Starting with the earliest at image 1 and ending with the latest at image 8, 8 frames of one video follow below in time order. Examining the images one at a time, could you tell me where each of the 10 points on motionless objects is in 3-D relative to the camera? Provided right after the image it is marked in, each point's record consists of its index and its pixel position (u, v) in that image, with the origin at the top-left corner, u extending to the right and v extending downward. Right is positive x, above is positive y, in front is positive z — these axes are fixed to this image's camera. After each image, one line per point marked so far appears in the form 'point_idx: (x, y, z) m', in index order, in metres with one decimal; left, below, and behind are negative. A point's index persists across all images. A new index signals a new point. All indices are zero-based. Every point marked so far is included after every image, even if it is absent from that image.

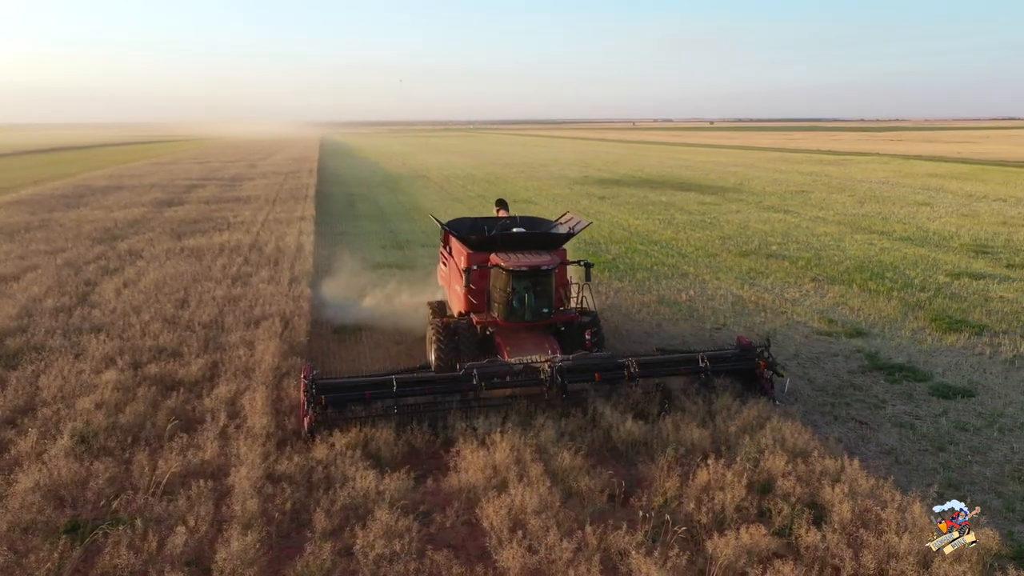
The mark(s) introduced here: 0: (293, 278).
0: (-5.8, +0.3, +17.6) m
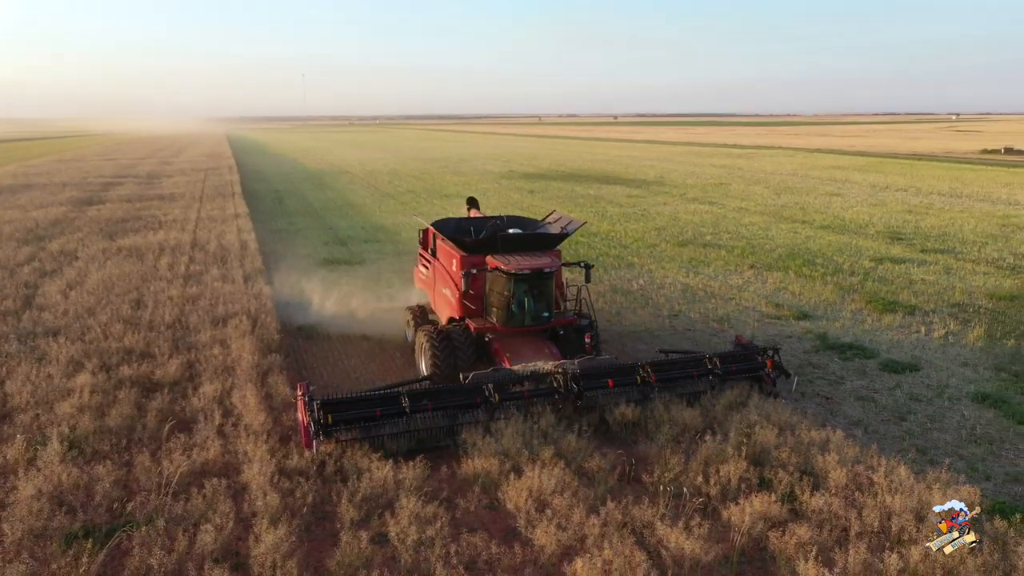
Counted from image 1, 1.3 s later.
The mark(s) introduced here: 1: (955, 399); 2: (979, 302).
0: (-6.7, +0.3, +17.1) m
1: (+7.3, -1.8, +11.2) m
2: (+12.8, -0.4, +19.0) m
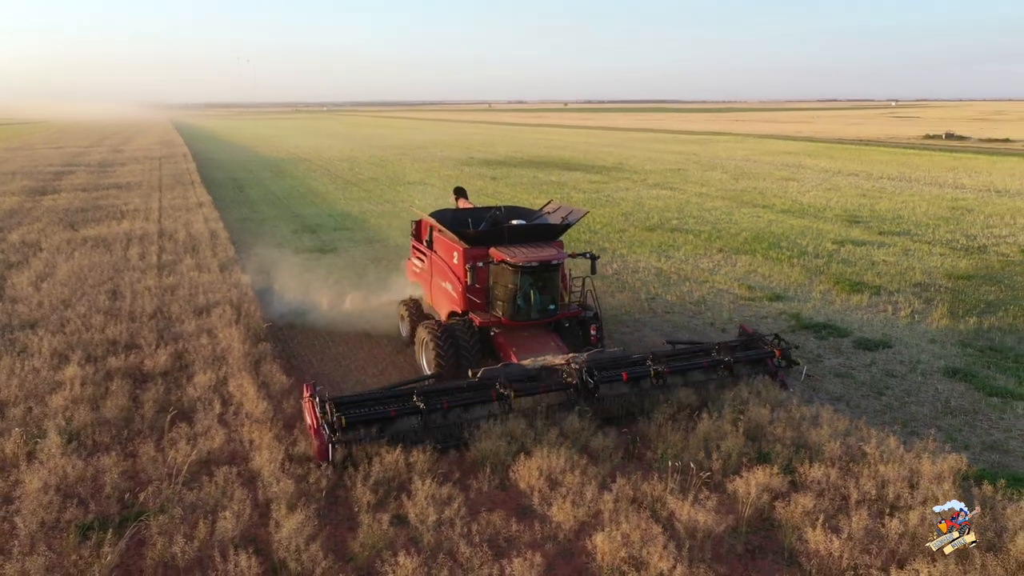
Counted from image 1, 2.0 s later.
0: (-7.2, +0.6, +16.8) m
1: (+7.2, -1.5, +11.6) m
2: (+12.2, +0.2, +19.7) m
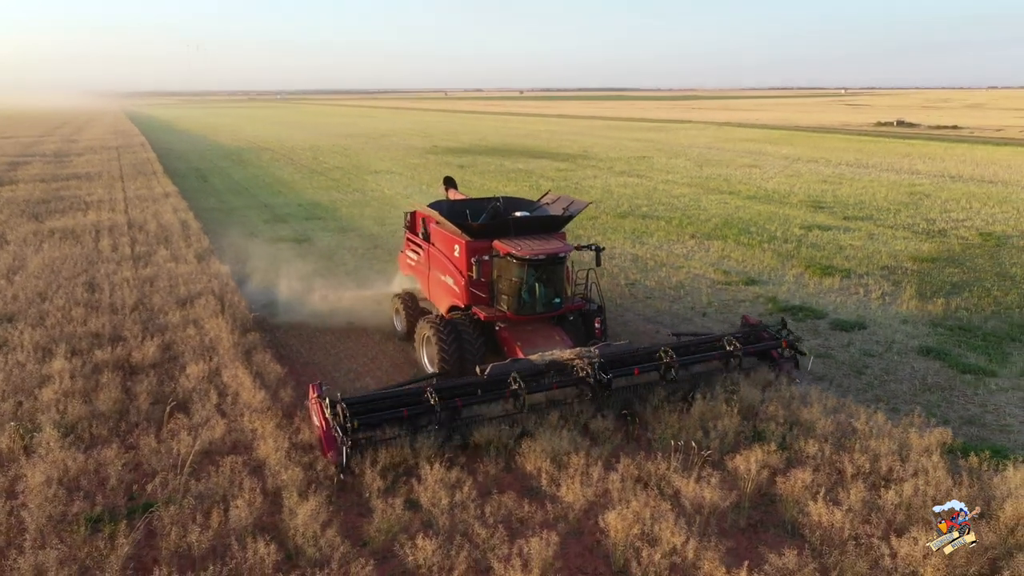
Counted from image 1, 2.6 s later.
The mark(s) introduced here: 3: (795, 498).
0: (-7.7, +0.8, +16.5) m
1: (+7.0, -1.2, +12.0) m
2: (+11.6, +0.7, +20.2) m
3: (+2.4, -1.8, +5.7) m
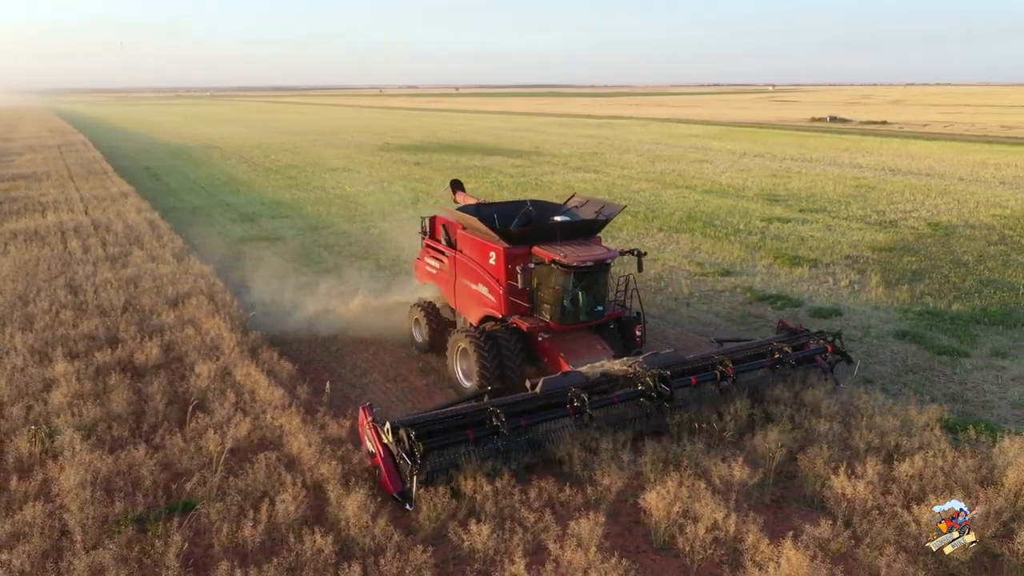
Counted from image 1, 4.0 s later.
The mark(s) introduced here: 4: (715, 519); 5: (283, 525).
0: (-8.1, +0.8, +16.1) m
1: (+6.9, -0.9, +12.6) m
2: (+11.0, +1.1, +21.0) m
3: (+2.7, -1.6, +6.0) m
4: (+1.5, -1.8, +5.1) m
5: (-1.7, -1.7, +4.9) m
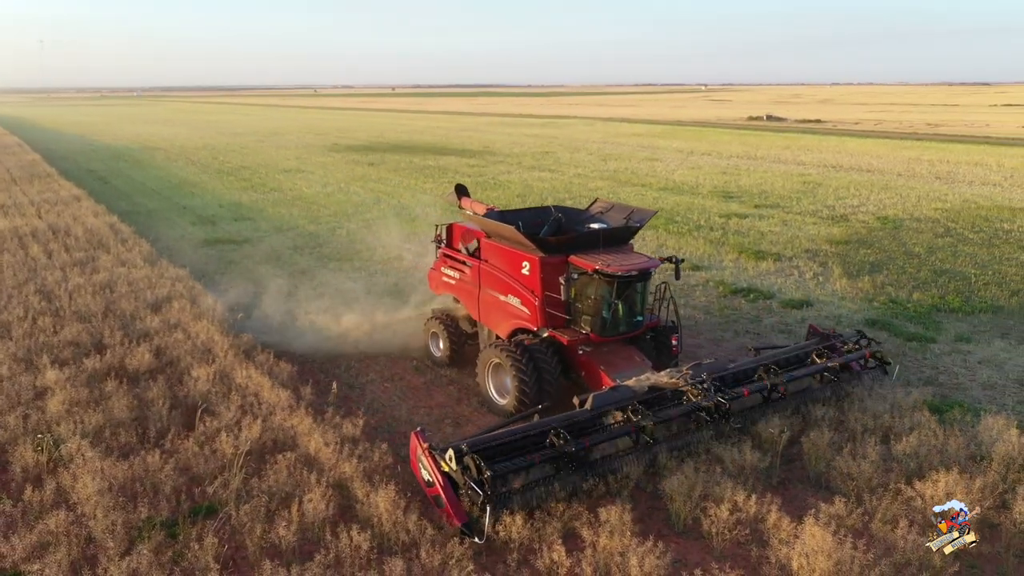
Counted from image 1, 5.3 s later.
0: (-8.5, +0.7, +15.7) m
1: (+6.6, -0.7, +13.1) m
2: (+10.1, +1.3, +21.8) m
3: (+2.8, -1.5, +6.2) m
4: (+1.8, -1.7, +5.3) m
5: (-1.4, -1.7, +4.9) m
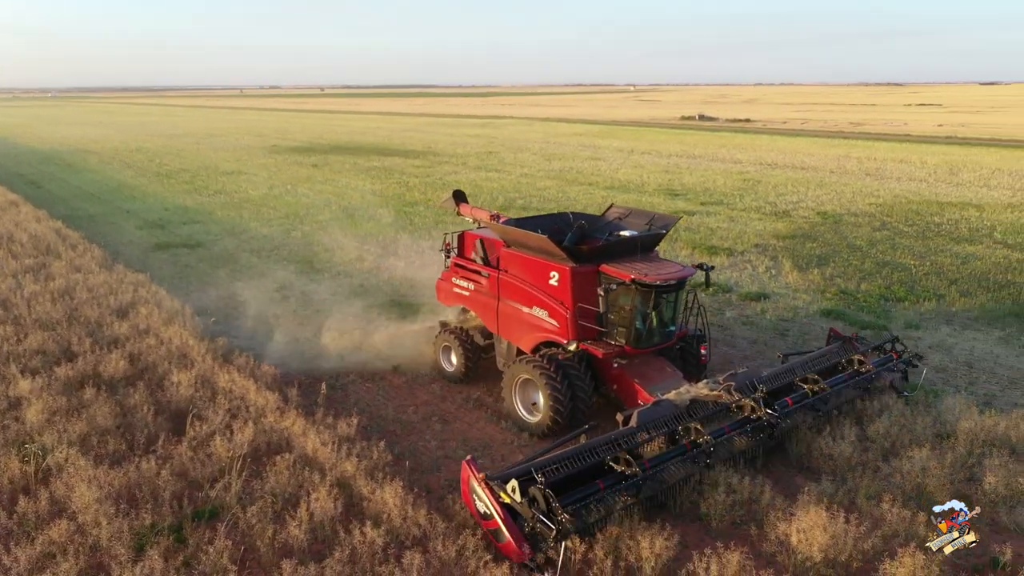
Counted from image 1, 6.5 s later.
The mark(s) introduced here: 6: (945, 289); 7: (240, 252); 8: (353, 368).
0: (-9.3, +0.5, +15.2) m
1: (+6.0, -0.6, +13.6) m
2: (+8.9, +1.5, +22.6) m
3: (+2.8, -1.4, +6.6) m
4: (+1.8, -1.6, +5.6) m
5: (-1.4, -1.7, +4.9) m
6: (+10.6, 0.0, +16.5) m
7: (-7.8, +1.1, +19.8) m
8: (-2.1, -1.1, +9.1) m
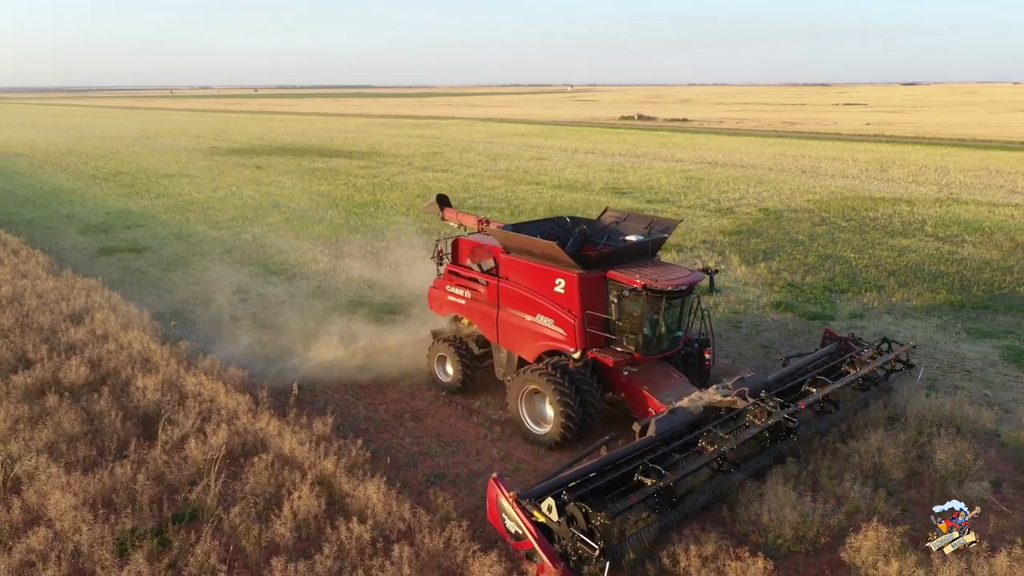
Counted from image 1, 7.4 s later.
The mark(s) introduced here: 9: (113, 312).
0: (-10.1, +0.4, +14.7) m
1: (+5.3, -0.4, +14.2) m
2: (+7.5, +1.7, +23.3) m
3: (+2.5, -1.4, +6.9) m
4: (+1.6, -1.6, +5.8) m
5: (-1.5, -1.7, +5.0) m
6: (+9.6, +0.2, +17.4) m
7: (-9.0, +1.0, +19.4) m
8: (-2.5, -1.1, +9.1) m
9: (-6.4, -0.4, +10.9) m
